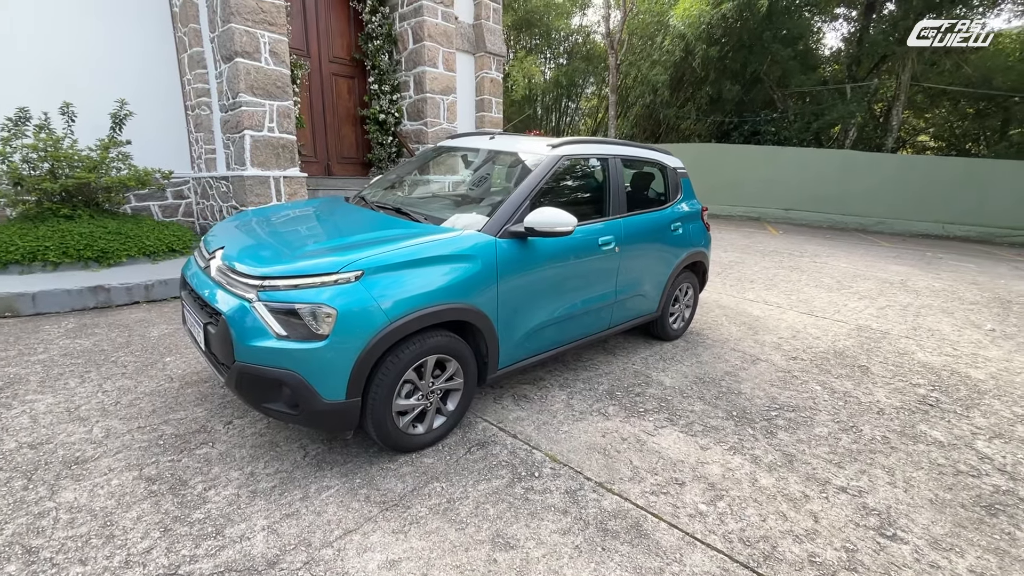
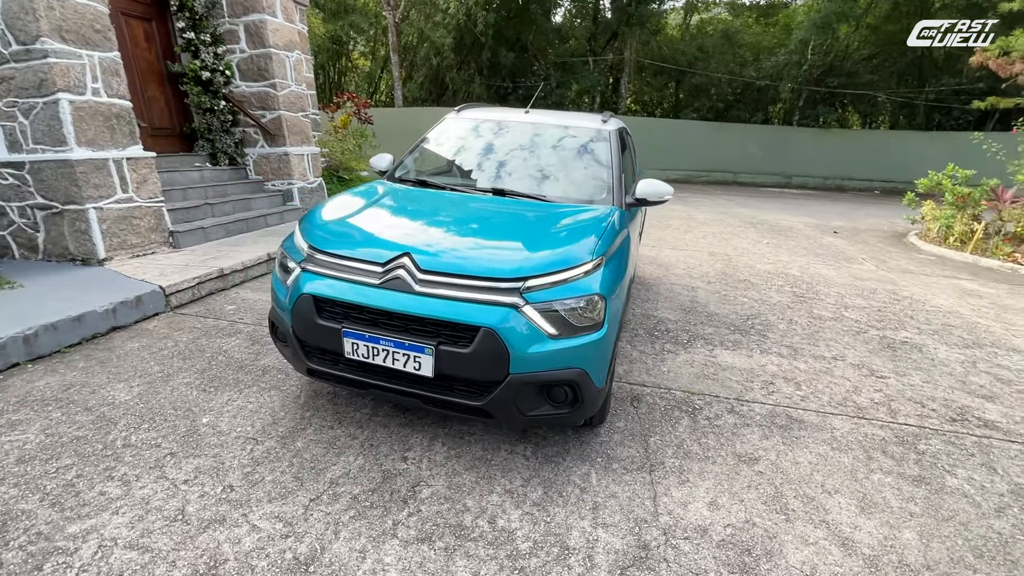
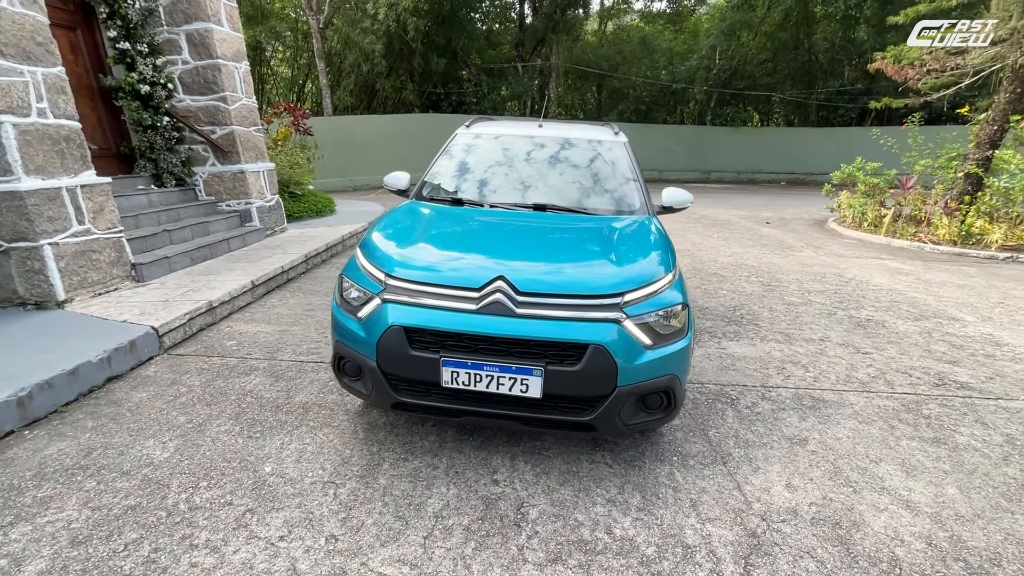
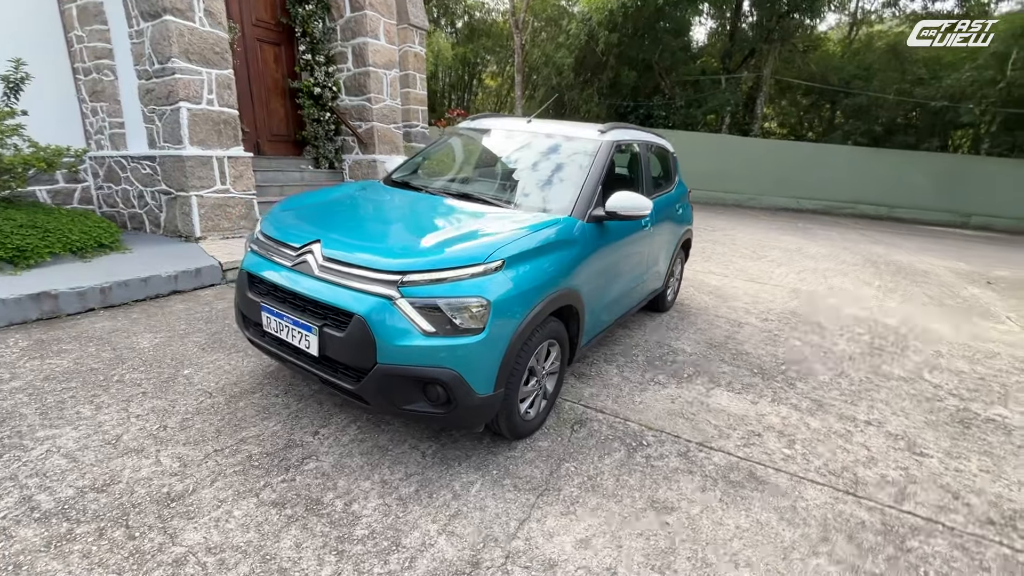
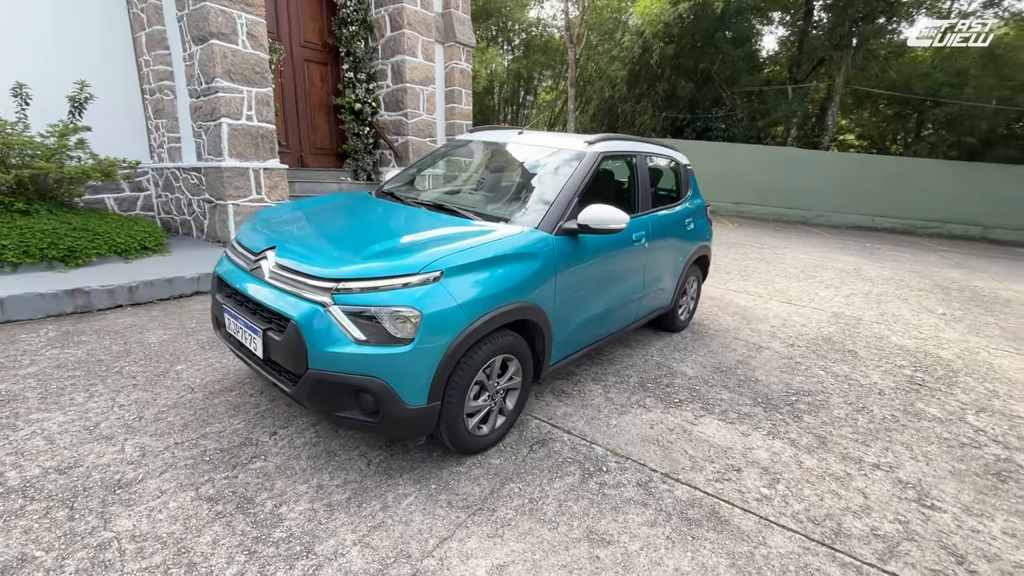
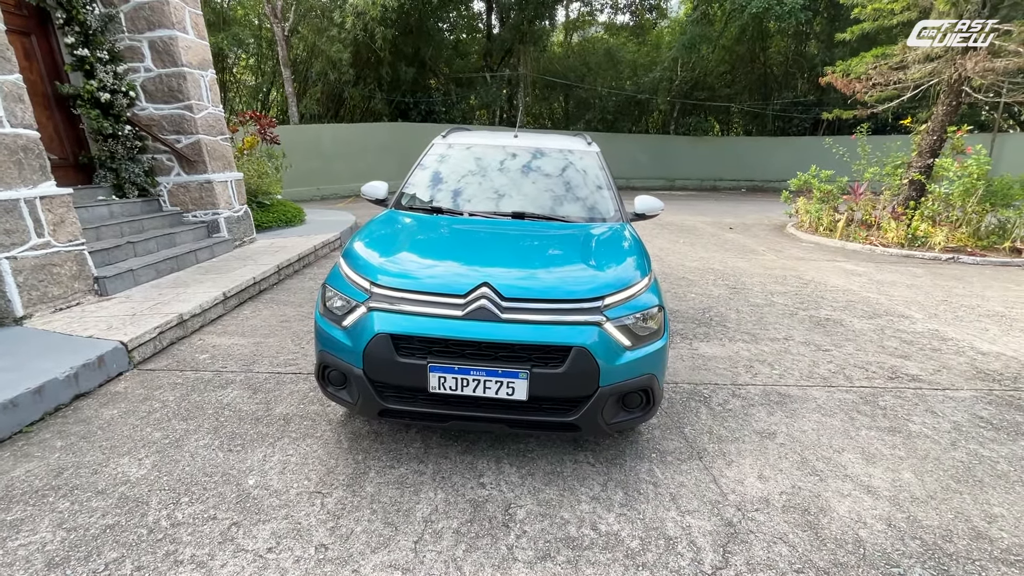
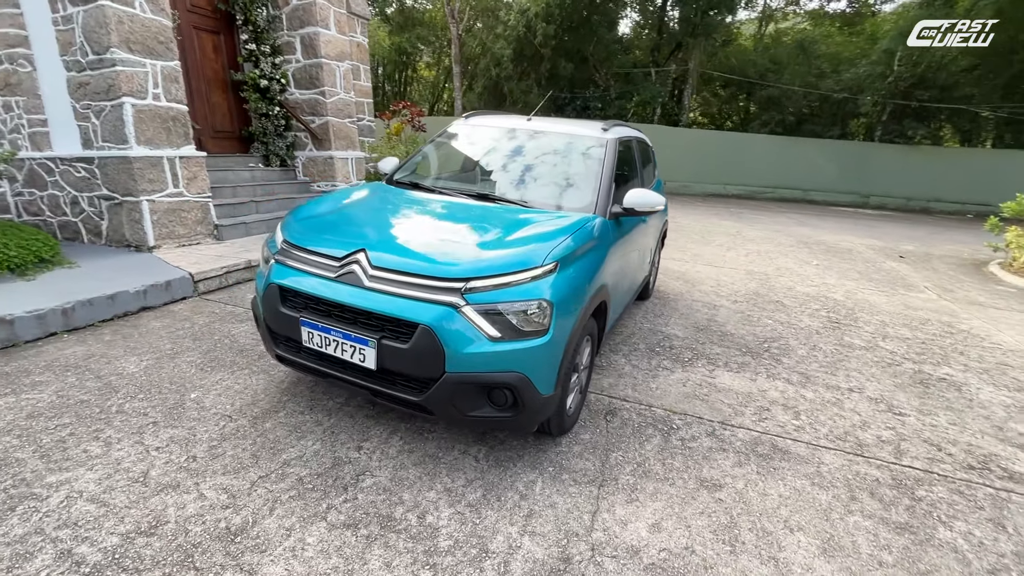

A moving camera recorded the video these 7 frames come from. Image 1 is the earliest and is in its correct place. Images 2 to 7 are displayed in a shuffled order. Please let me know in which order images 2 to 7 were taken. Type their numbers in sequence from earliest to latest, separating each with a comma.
5, 4, 7, 2, 3, 6
